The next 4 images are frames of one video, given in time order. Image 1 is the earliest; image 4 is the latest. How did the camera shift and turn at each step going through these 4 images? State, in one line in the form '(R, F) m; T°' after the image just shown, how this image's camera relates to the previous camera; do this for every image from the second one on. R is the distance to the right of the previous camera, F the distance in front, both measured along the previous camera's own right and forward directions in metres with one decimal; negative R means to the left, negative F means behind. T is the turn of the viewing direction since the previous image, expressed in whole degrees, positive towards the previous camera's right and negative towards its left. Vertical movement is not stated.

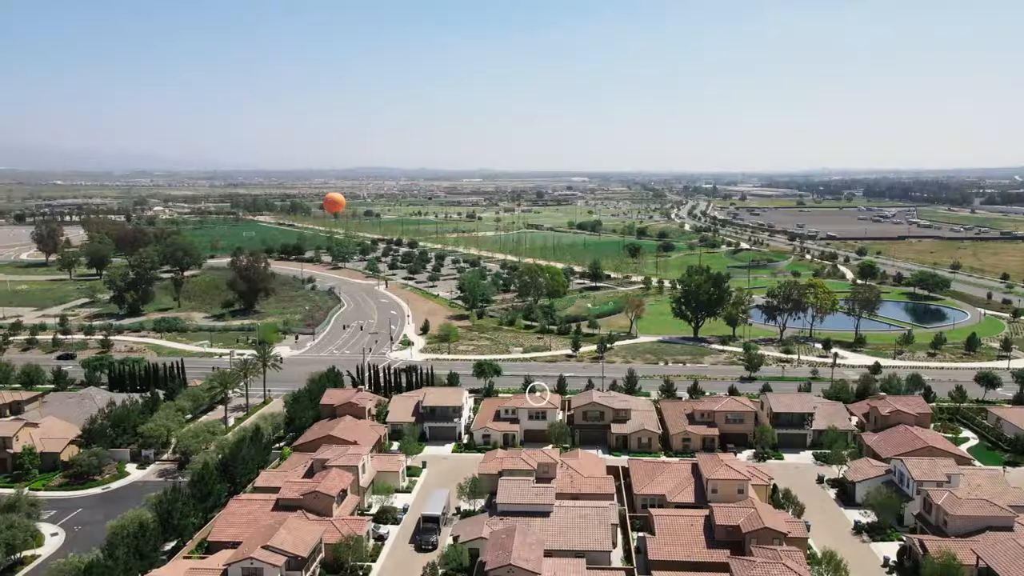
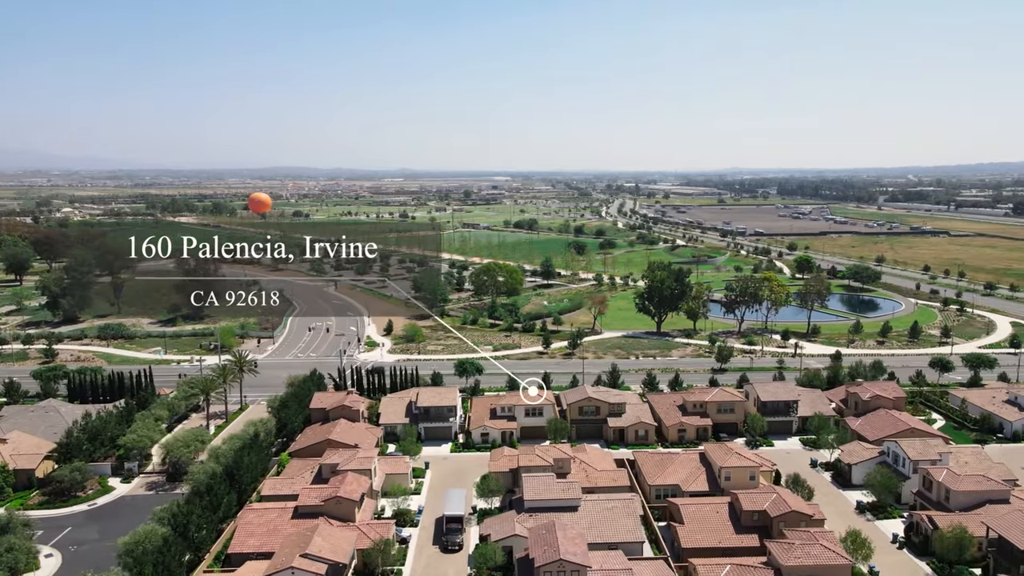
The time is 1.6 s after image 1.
(-3.0, +0.2) m; +6°
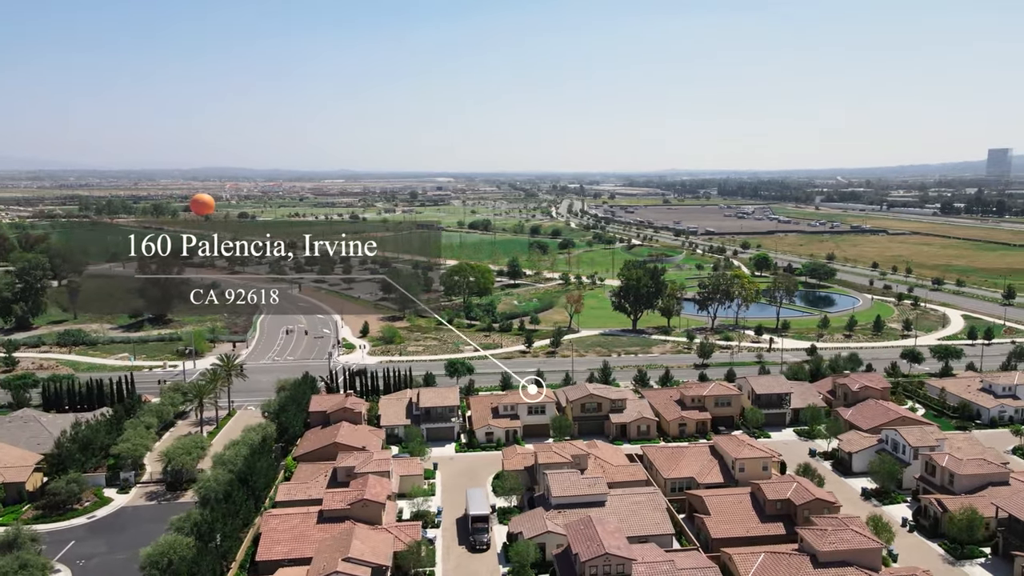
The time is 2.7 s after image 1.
(-2.5, +0.1) m; +4°
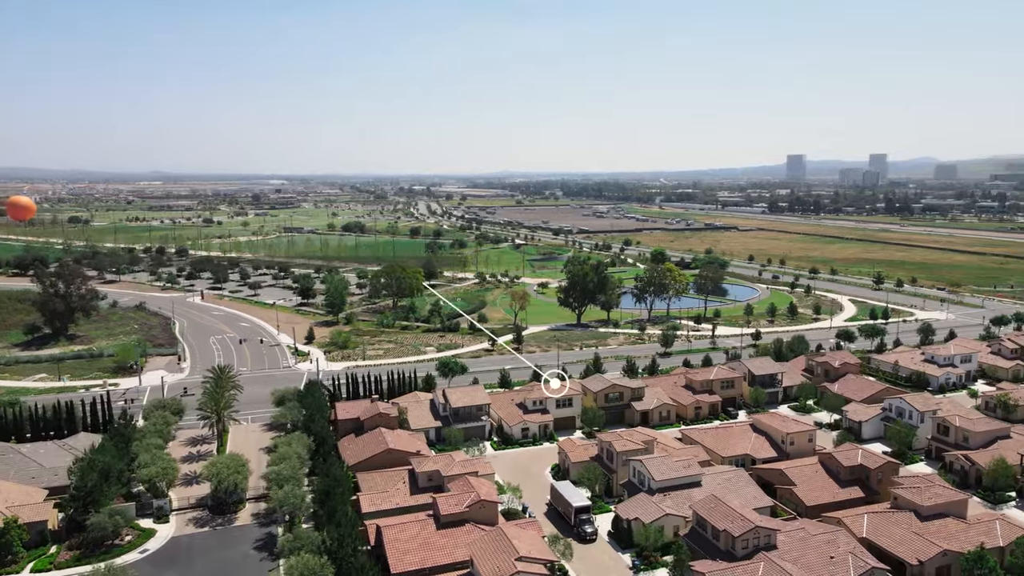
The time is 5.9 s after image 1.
(-7.9, +0.8) m; +12°
